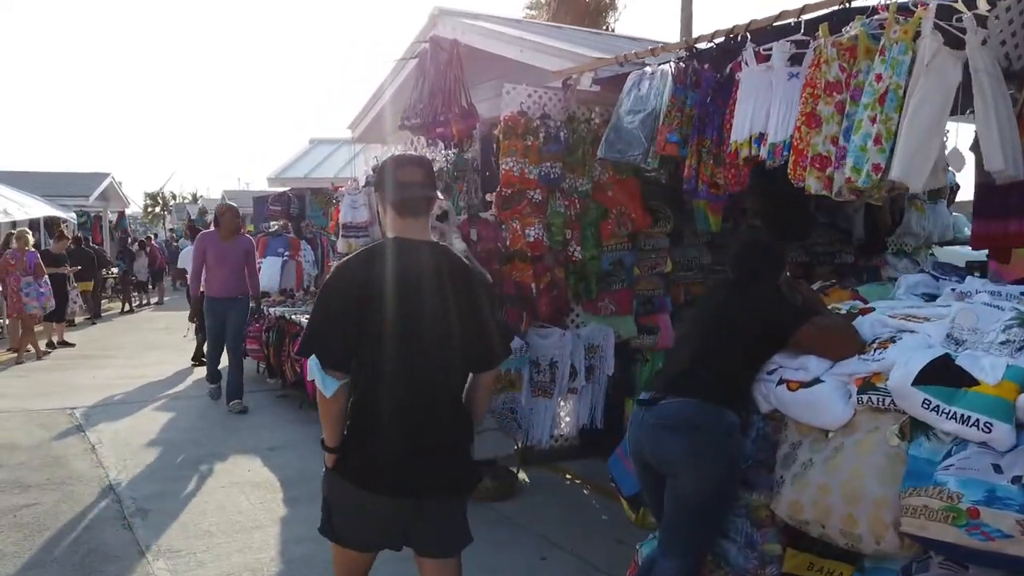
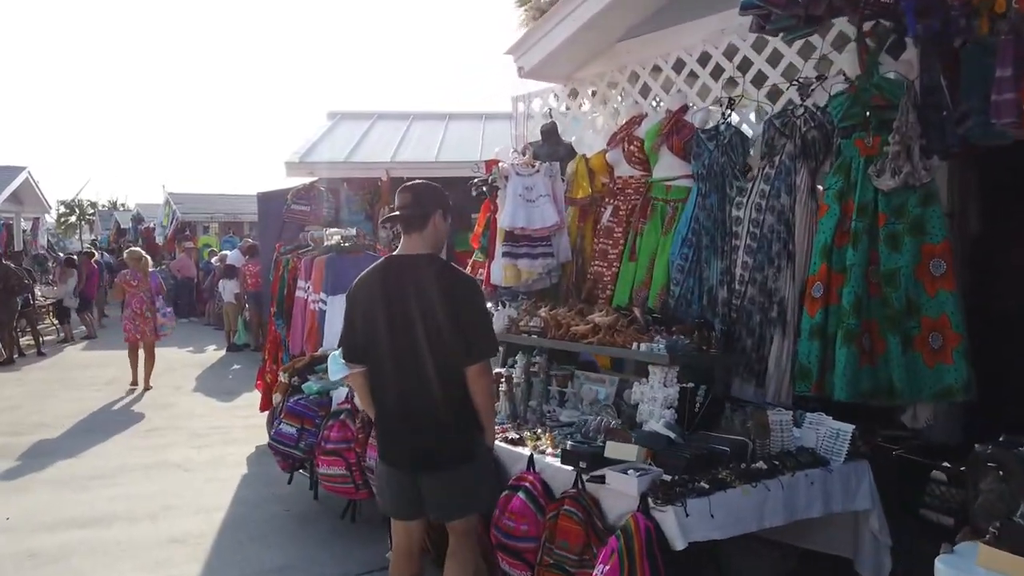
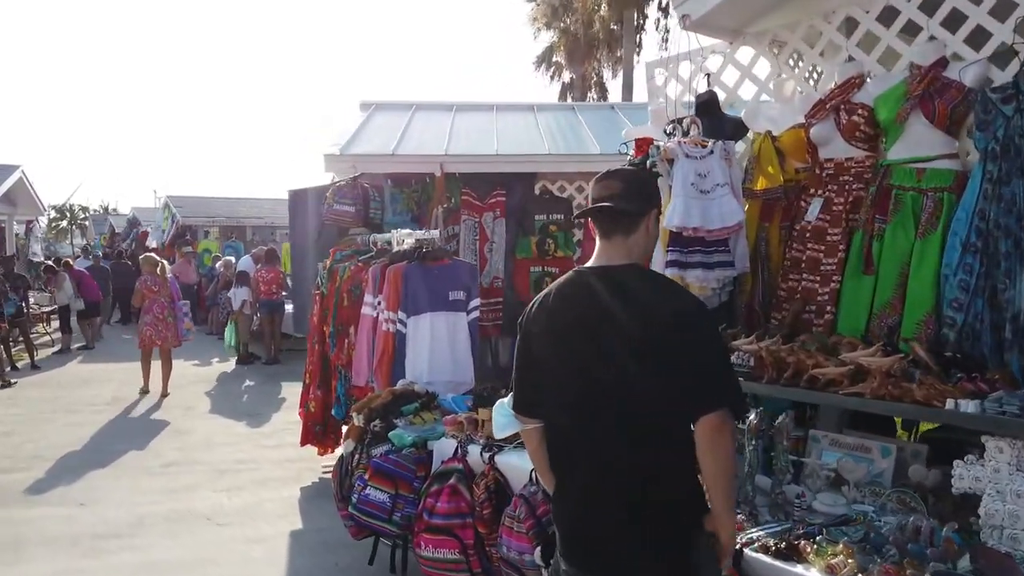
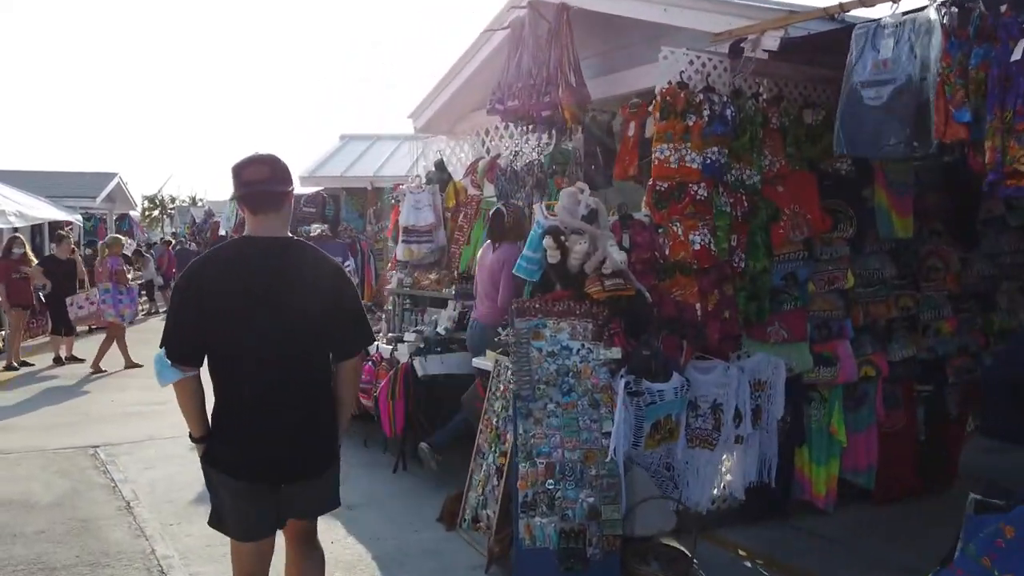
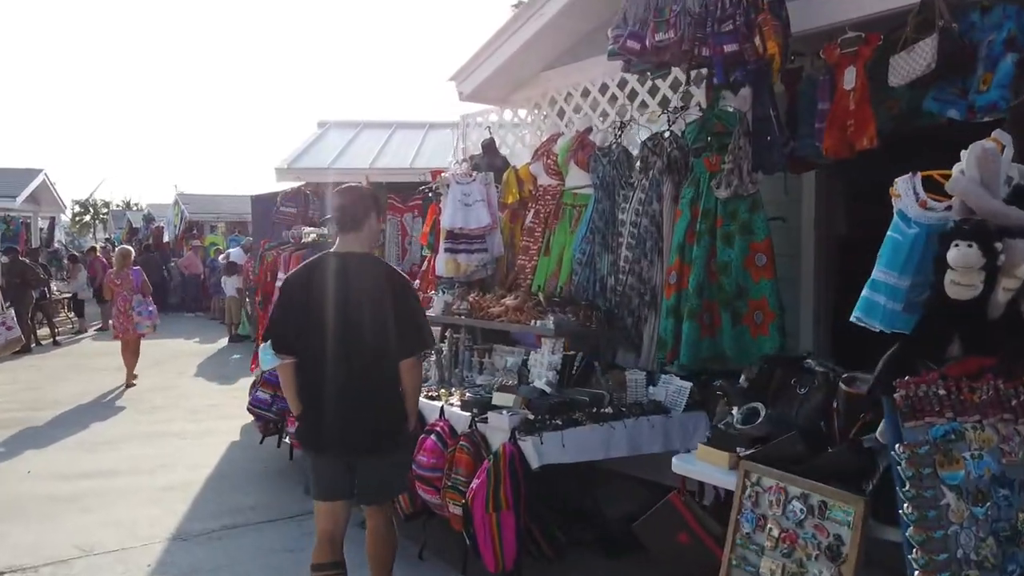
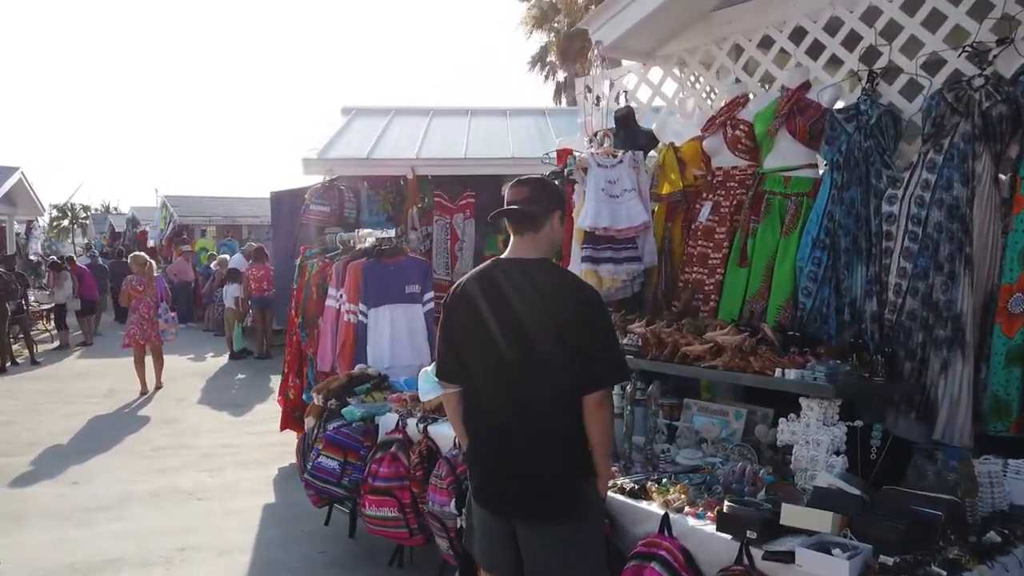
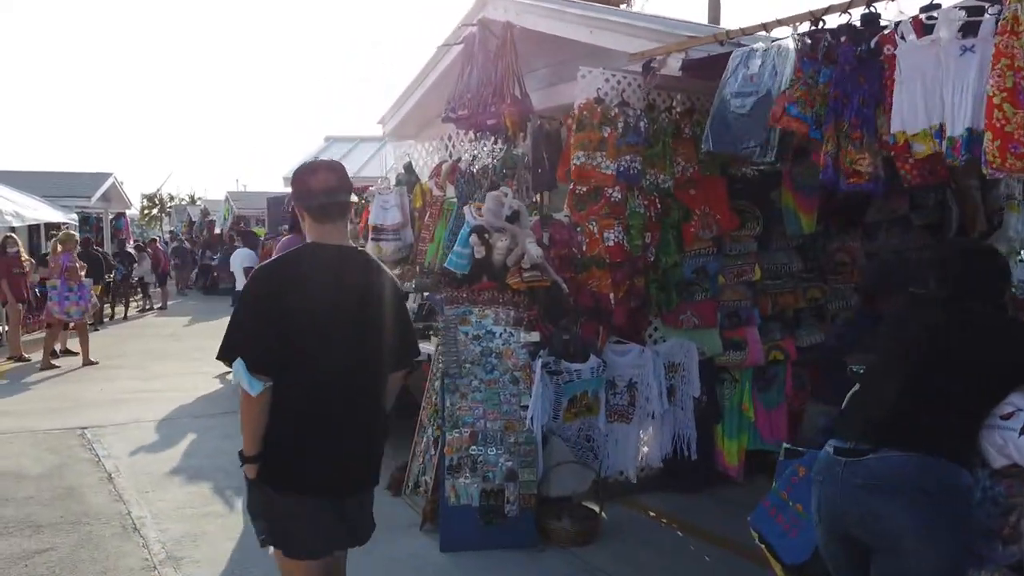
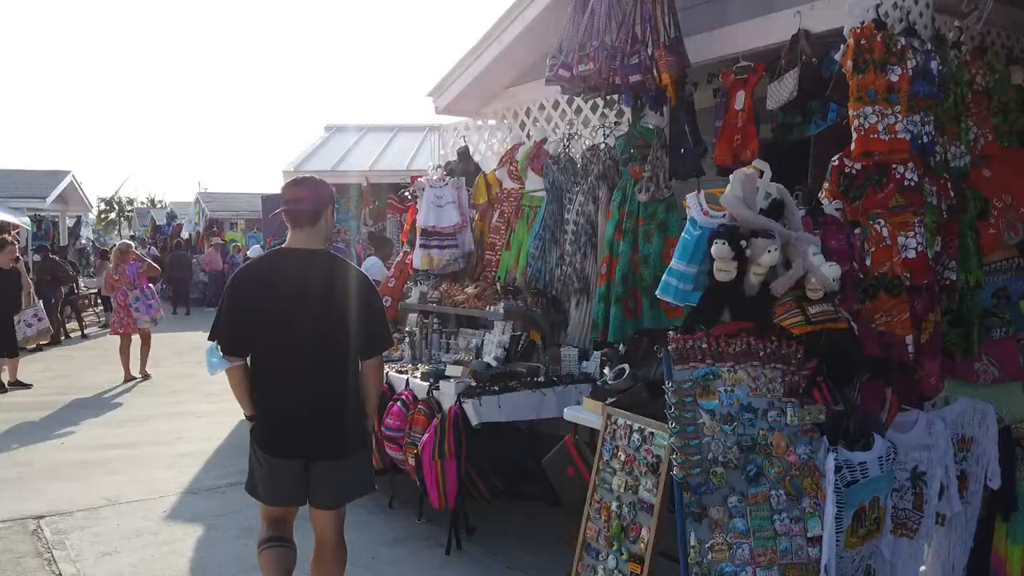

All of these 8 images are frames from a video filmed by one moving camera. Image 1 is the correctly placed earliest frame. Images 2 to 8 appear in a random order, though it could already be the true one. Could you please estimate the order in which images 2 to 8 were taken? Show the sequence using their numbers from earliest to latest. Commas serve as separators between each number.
7, 4, 8, 5, 2, 6, 3
